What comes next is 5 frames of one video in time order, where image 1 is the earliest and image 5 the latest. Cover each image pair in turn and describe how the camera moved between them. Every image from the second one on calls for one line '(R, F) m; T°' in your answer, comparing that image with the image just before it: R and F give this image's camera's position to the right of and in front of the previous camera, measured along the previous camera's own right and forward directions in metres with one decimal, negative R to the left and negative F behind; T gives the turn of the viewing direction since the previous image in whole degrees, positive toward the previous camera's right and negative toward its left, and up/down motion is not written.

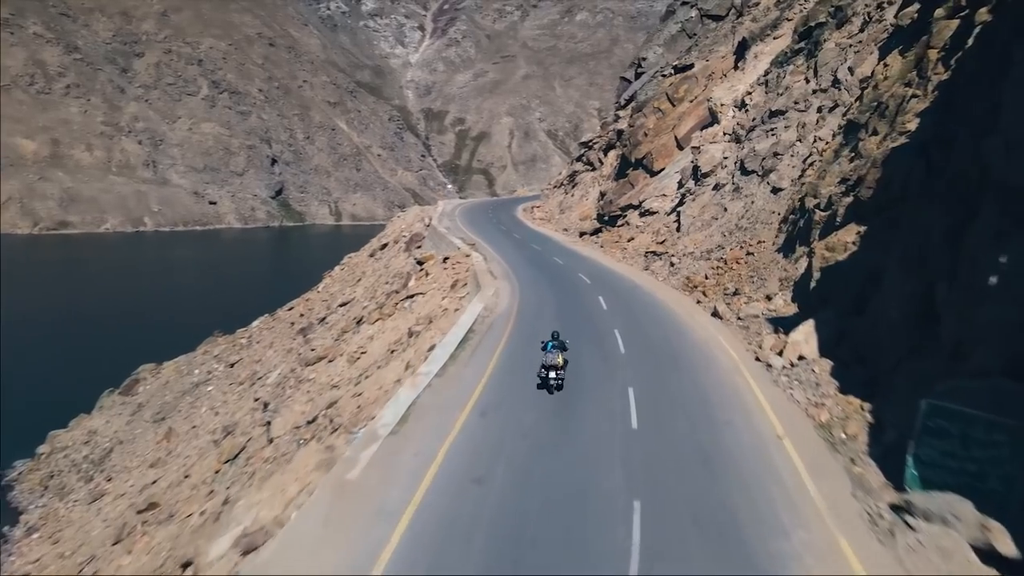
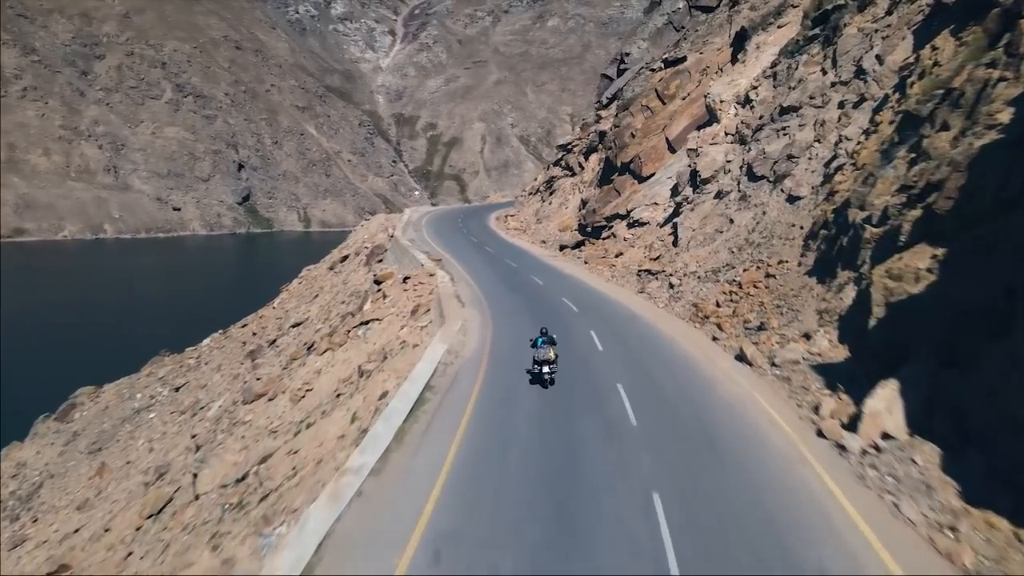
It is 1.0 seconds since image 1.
(0.0, +4.0) m; +2°
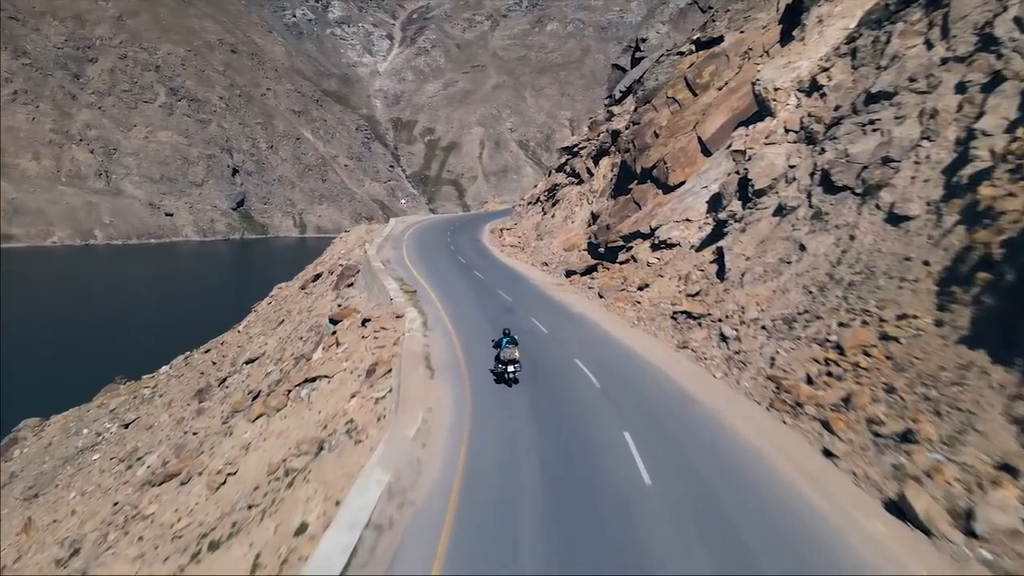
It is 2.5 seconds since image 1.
(+0.1, +6.1) m; 0°
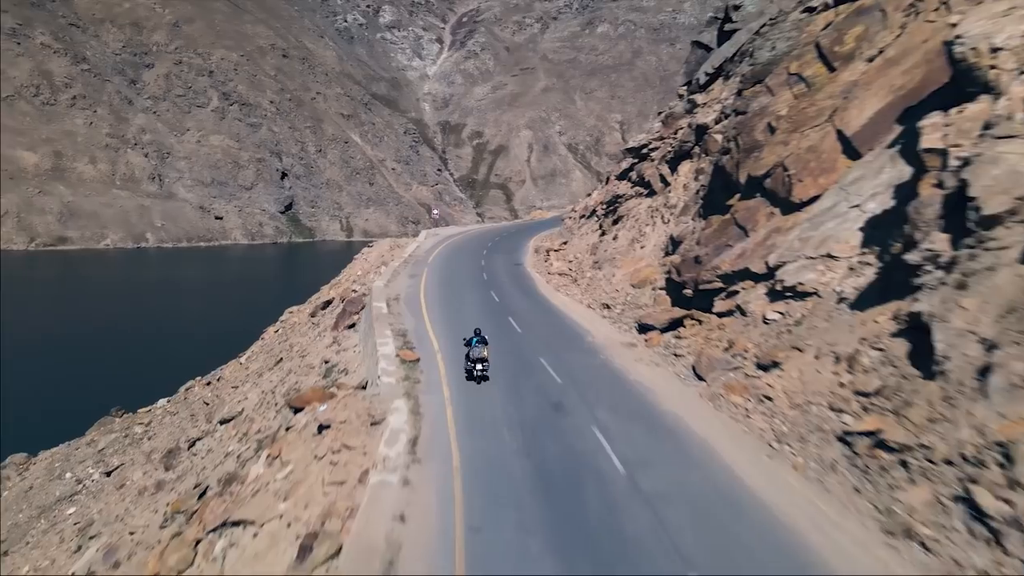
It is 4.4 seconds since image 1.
(-0.1, +7.6) m; -4°
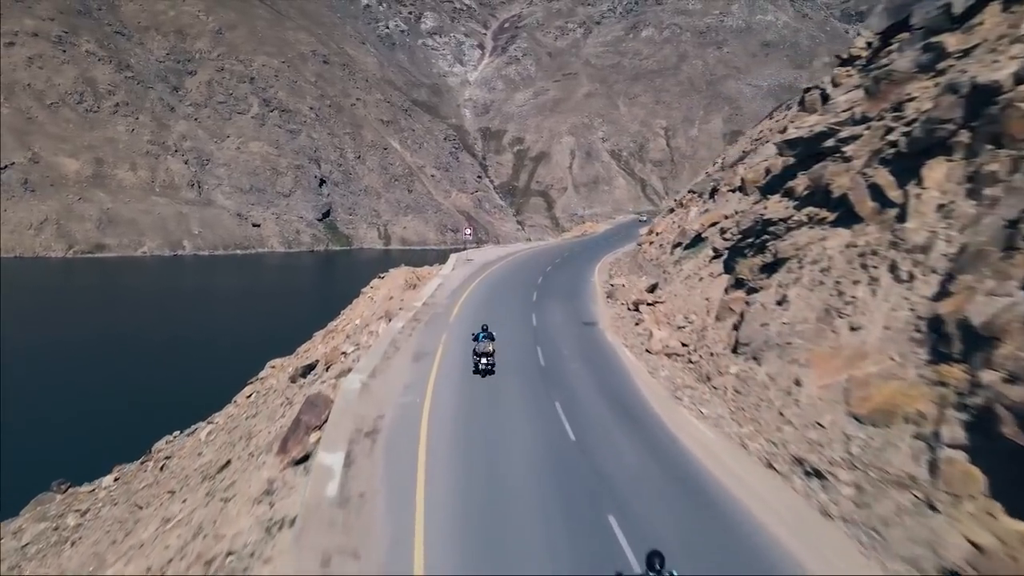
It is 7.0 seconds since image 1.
(-0.8, +11.5) m; -3°
